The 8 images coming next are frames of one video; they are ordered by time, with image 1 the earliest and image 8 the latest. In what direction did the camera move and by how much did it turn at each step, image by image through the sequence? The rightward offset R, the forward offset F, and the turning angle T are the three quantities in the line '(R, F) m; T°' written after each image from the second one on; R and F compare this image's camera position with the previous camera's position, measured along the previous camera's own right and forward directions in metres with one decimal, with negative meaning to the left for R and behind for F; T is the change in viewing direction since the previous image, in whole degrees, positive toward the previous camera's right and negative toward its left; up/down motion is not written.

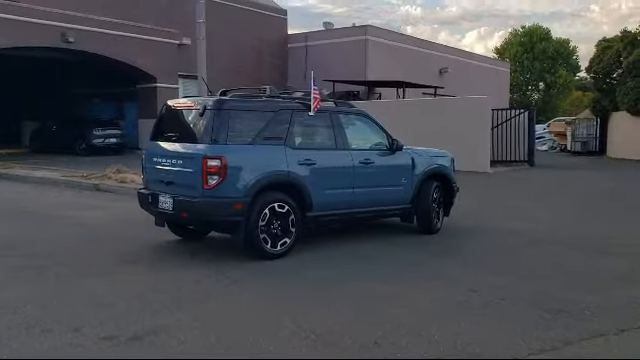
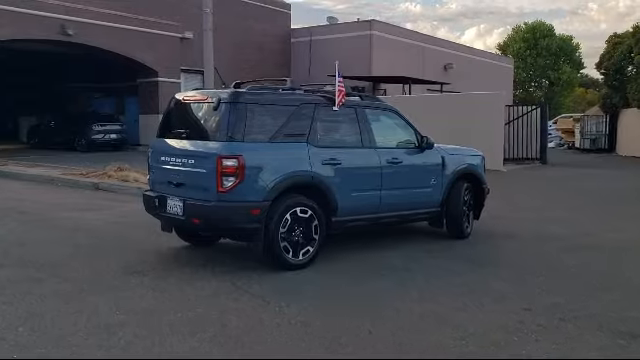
(-0.3, +0.8) m; 0°
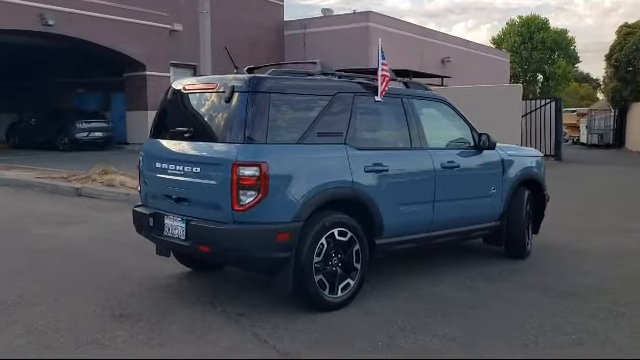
(-0.5, +1.7) m; +1°
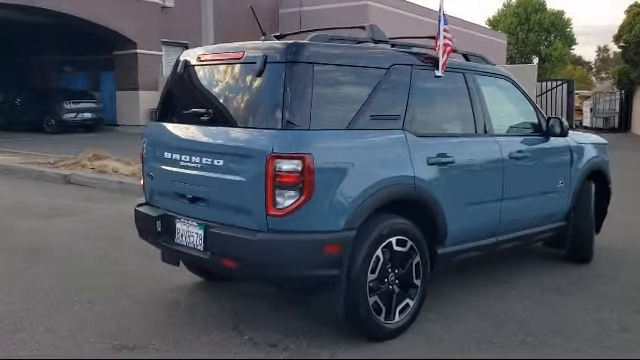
(-0.4, +1.1) m; +1°
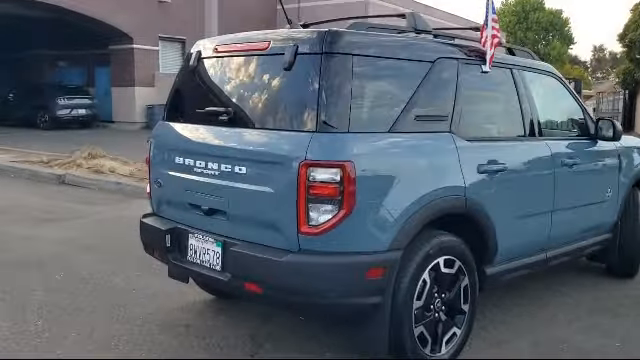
(-0.3, +0.6) m; +1°
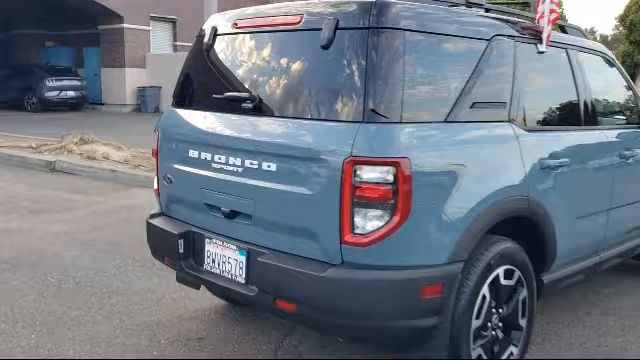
(-0.3, +0.5) m; +1°
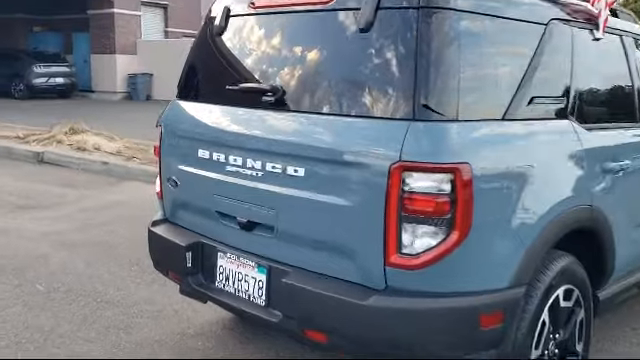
(-0.2, +0.5) m; +1°
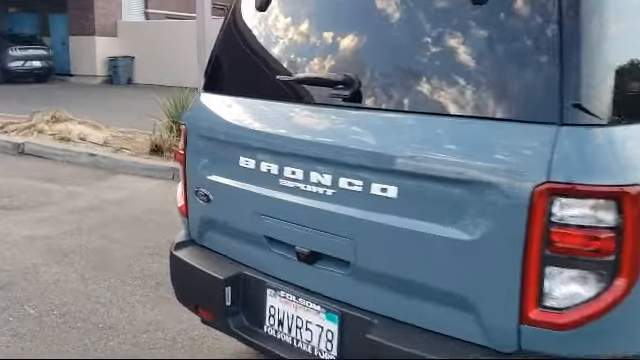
(-0.4, +0.7) m; +2°
